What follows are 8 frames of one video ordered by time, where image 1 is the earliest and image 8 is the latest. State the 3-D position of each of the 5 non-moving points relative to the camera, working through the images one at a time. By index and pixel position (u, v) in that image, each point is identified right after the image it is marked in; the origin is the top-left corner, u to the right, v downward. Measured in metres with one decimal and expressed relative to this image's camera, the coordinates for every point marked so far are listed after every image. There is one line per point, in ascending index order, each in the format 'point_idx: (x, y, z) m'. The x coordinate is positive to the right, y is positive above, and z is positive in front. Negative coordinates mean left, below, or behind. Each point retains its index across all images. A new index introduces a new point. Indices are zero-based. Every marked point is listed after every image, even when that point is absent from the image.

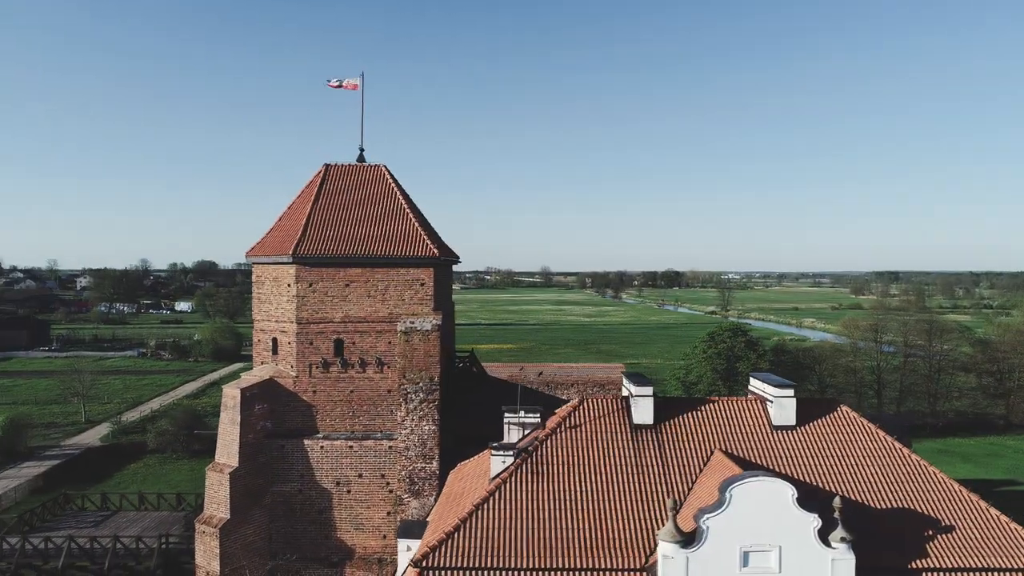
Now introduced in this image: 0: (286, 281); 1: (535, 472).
0: (-4.8, +0.2, +12.9) m
1: (+0.3, -2.9, +9.4) m
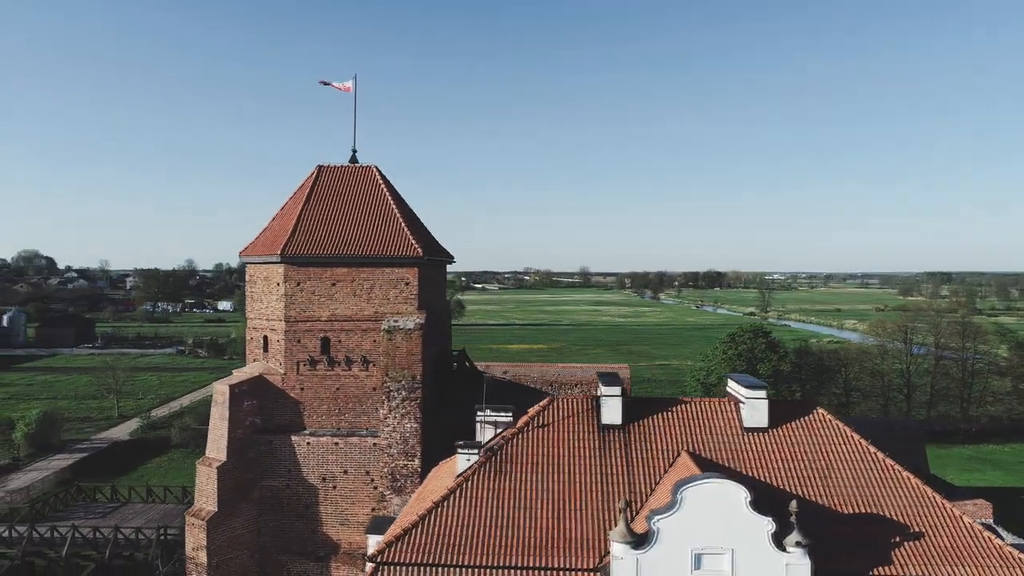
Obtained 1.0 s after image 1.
0: (-5.2, +0.2, +13.2) m
1: (-0.2, -2.9, +9.4) m
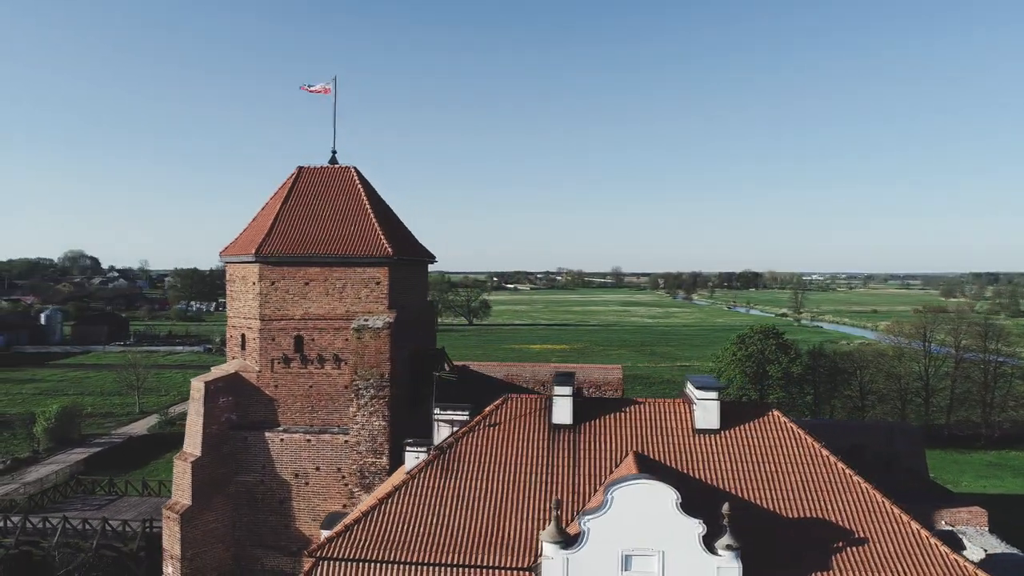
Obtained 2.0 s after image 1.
0: (-5.9, +0.2, +13.5) m
1: (-1.1, -2.9, +9.5) m
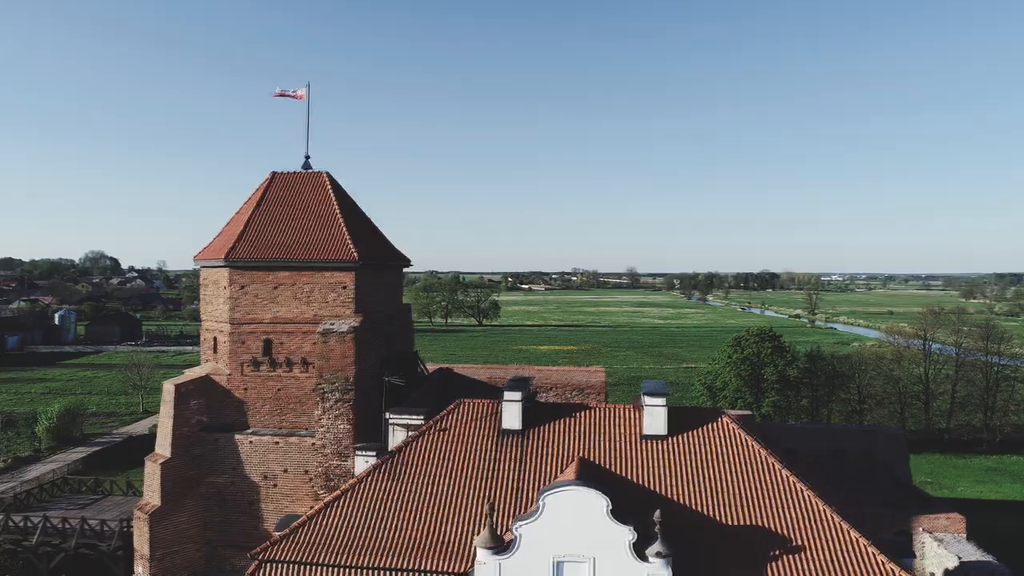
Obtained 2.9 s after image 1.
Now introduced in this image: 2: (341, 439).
0: (-6.6, +0.1, +13.7) m
1: (-1.9, -3.0, +9.6) m
2: (-3.6, -3.2, +12.8) m
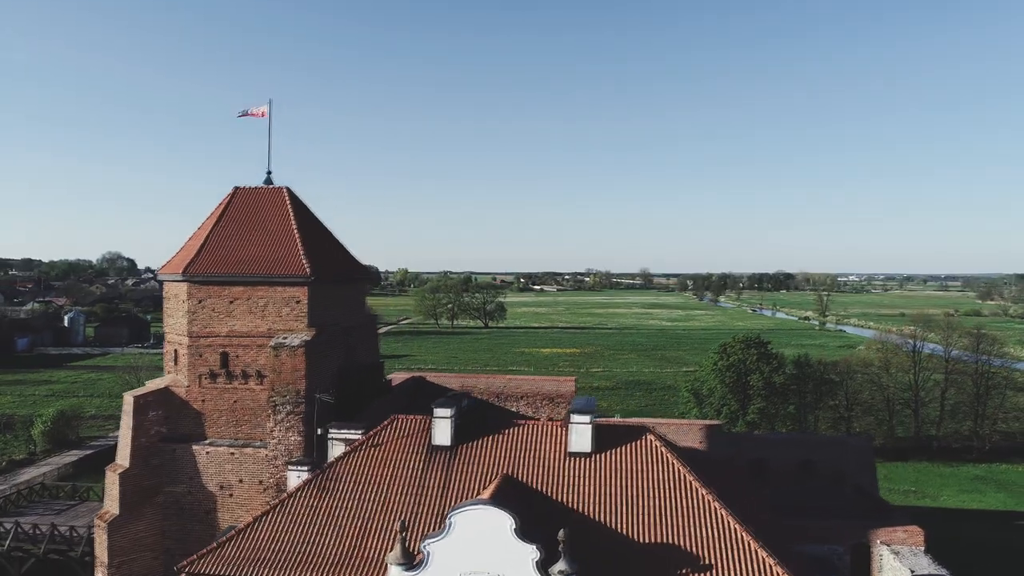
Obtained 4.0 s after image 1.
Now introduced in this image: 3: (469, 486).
0: (-7.7, -0.2, +14.1) m
1: (-3.1, -3.3, +9.8) m
2: (-4.7, -3.5, +13.1) m
3: (-0.7, -3.1, +9.6) m
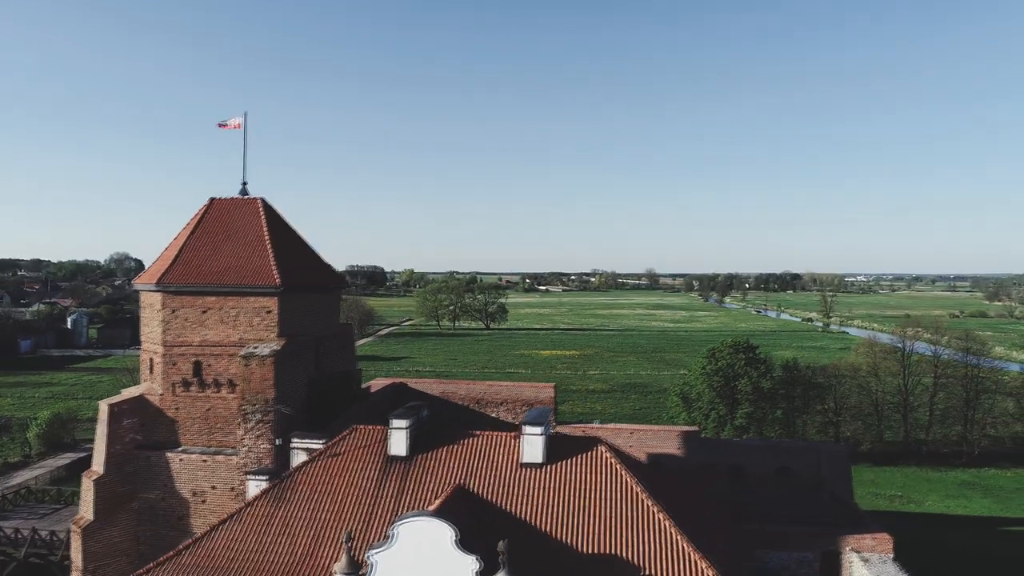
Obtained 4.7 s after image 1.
0: (-8.5, -0.5, +14.3) m
1: (-3.9, -3.5, +10.1) m
2: (-5.5, -3.8, +13.3) m
3: (-1.5, -3.4, +9.8) m
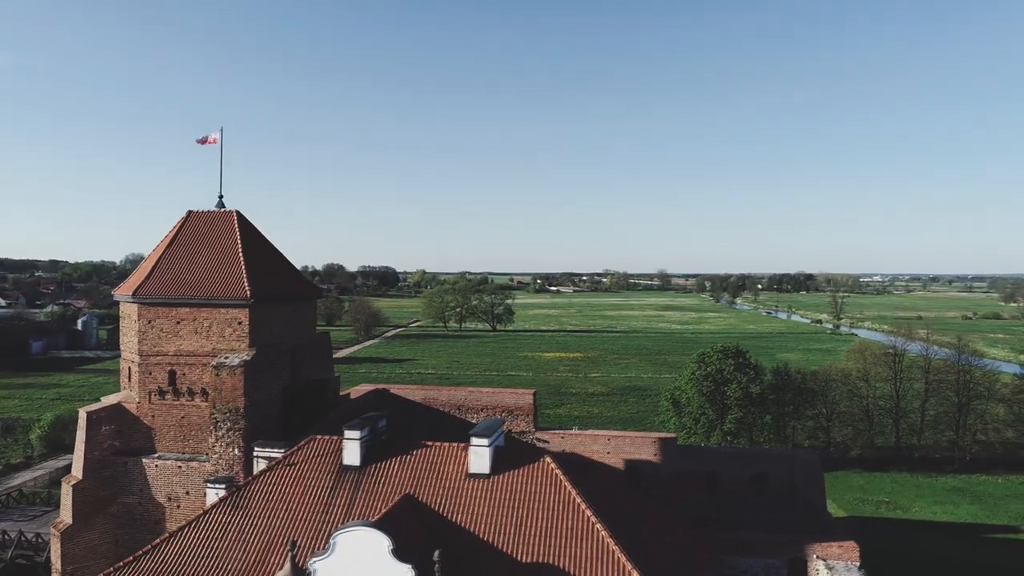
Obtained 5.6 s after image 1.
0: (-9.3, -0.7, +14.8) m
1: (-4.8, -3.8, +10.5) m
2: (-6.4, -4.0, +13.7) m
3: (-2.4, -3.6, +10.1) m
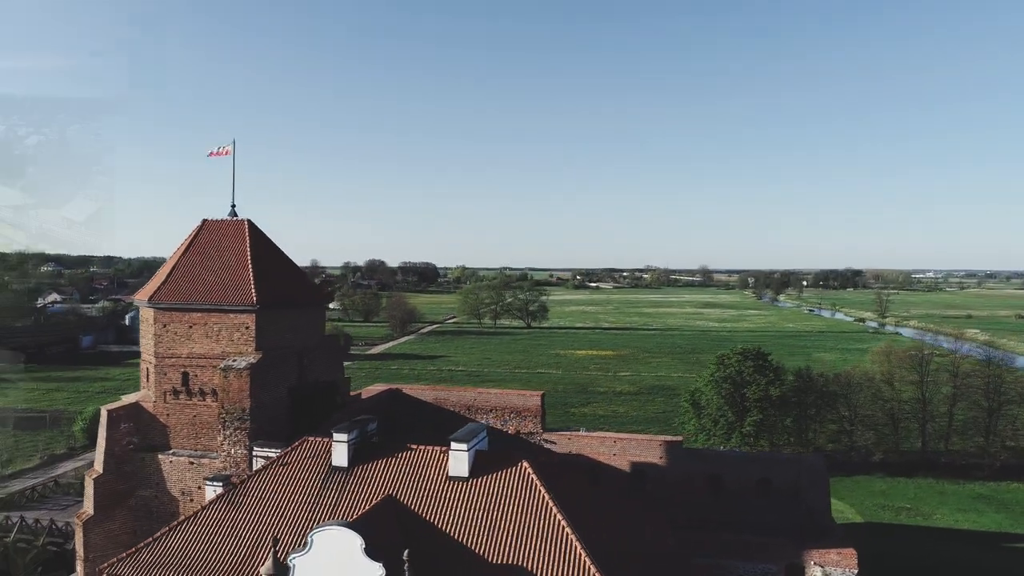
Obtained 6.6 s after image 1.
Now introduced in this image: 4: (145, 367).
0: (-9.4, -0.9, +15.7) m
1: (-5.2, -3.9, +11.1) m
2: (-6.5, -4.2, +14.5) m
3: (-2.8, -3.8, +10.6) m
4: (-9.7, -2.1, +16.0) m
